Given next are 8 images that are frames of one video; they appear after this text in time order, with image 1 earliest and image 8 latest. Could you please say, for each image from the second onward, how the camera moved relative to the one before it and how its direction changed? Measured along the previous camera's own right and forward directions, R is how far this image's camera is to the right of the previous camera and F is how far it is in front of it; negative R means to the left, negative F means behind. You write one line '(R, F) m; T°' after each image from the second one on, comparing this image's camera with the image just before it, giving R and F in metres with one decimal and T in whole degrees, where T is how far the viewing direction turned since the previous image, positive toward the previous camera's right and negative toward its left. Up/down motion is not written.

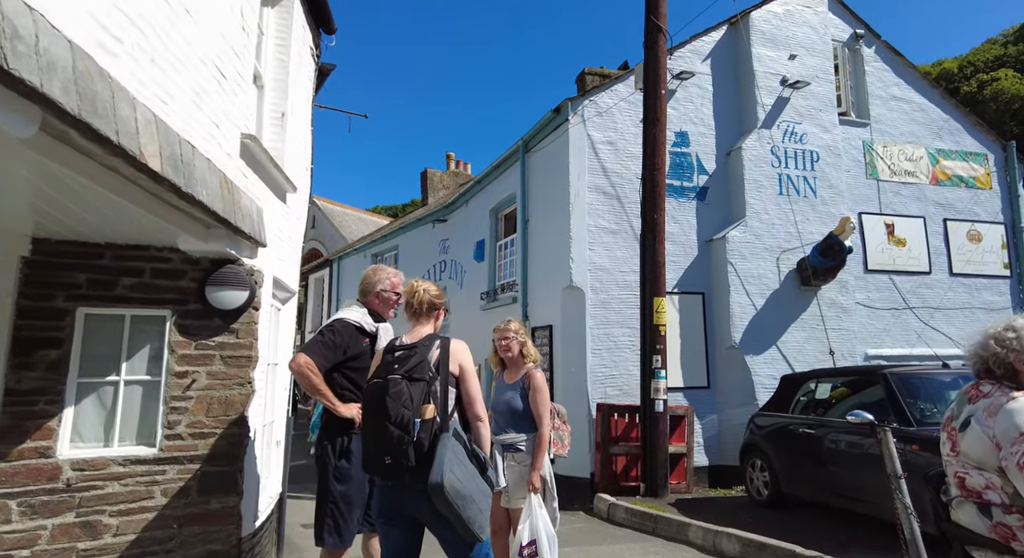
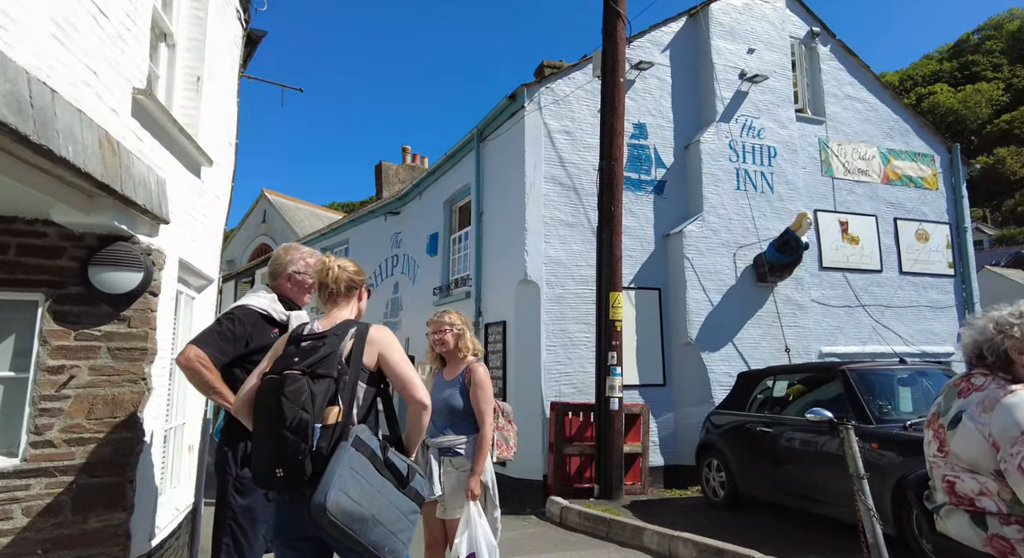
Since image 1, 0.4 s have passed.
(+0.1, +0.4) m; +4°
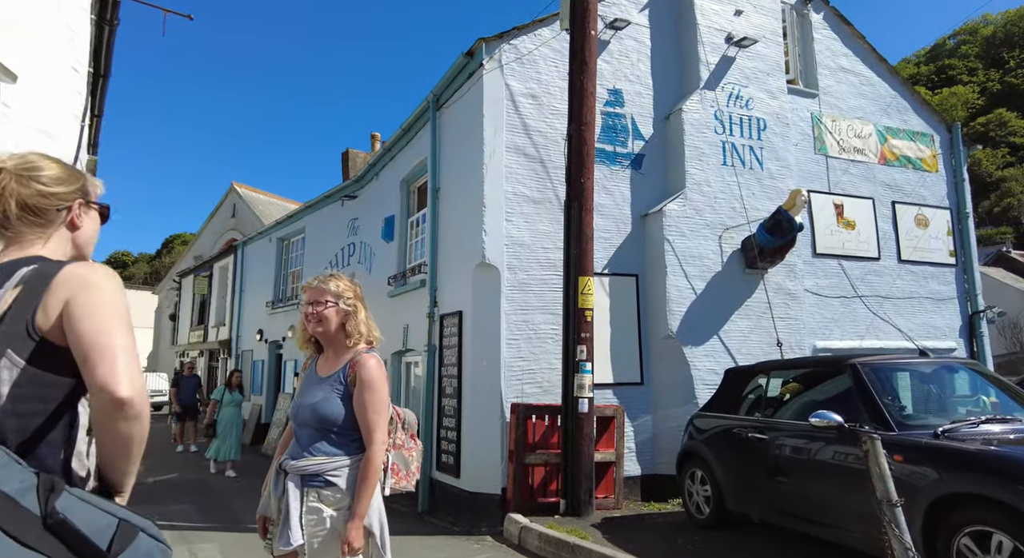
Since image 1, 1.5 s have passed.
(+0.3, +1.0) m; +2°
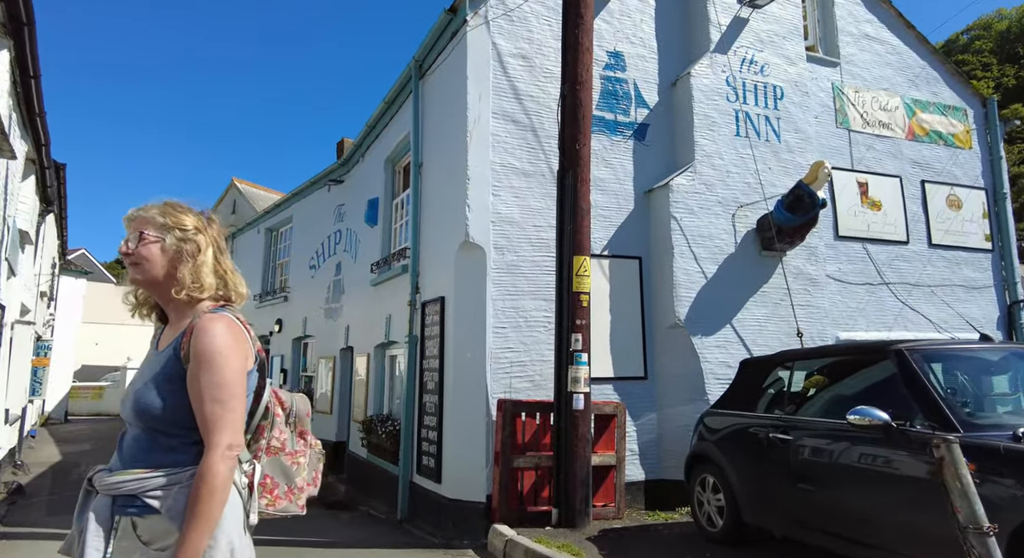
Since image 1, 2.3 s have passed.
(+0.2, +0.8) m; -1°
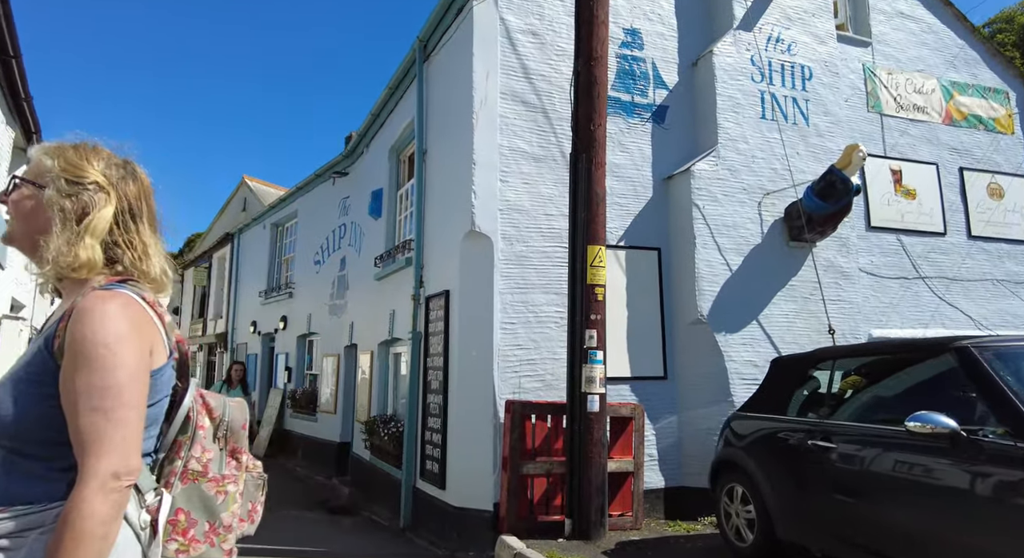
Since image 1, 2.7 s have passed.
(0.0, +0.4) m; -1°
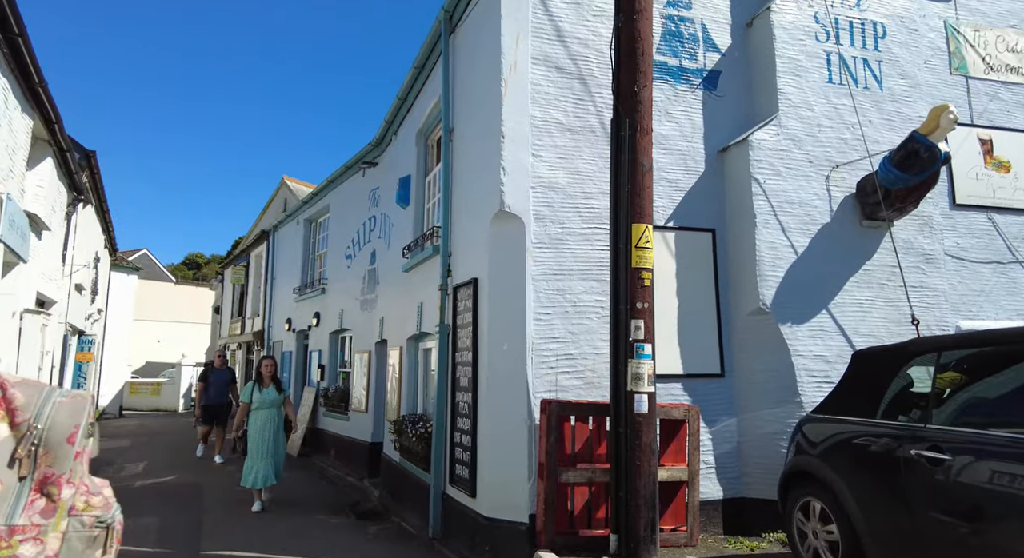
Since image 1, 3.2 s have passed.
(0.0, +0.6) m; -4°
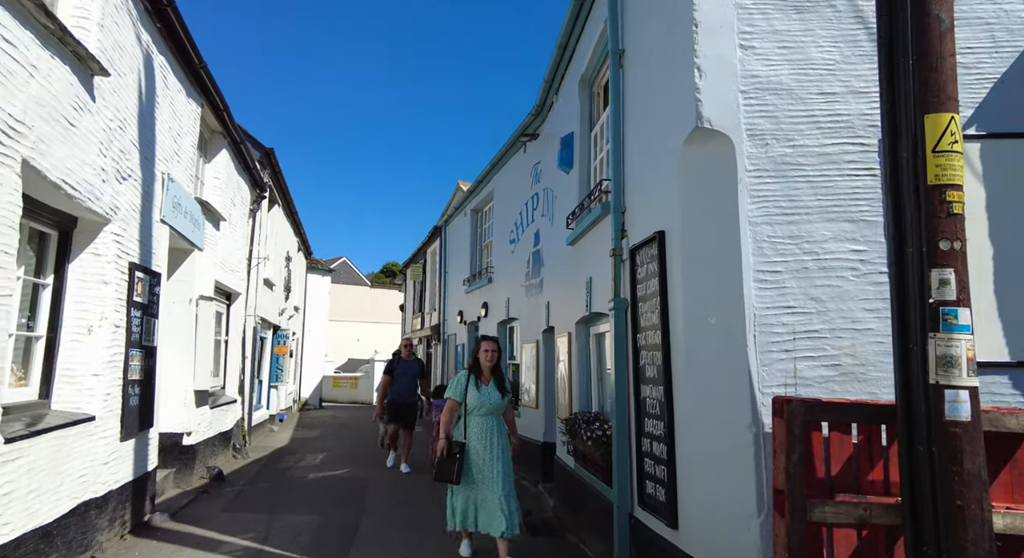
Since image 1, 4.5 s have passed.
(-0.2, +1.3) m; -16°
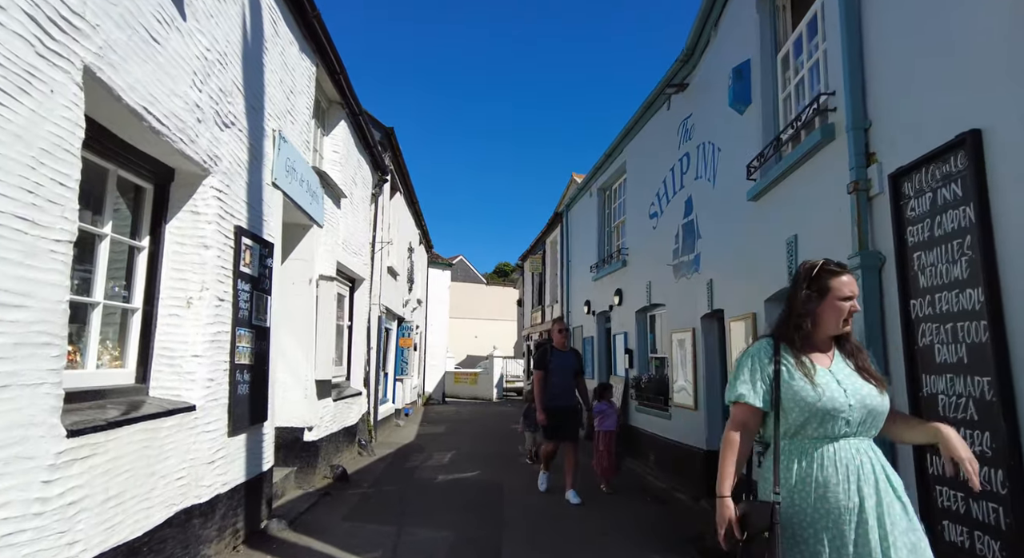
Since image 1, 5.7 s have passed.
(-0.5, +1.3) m; -11°
